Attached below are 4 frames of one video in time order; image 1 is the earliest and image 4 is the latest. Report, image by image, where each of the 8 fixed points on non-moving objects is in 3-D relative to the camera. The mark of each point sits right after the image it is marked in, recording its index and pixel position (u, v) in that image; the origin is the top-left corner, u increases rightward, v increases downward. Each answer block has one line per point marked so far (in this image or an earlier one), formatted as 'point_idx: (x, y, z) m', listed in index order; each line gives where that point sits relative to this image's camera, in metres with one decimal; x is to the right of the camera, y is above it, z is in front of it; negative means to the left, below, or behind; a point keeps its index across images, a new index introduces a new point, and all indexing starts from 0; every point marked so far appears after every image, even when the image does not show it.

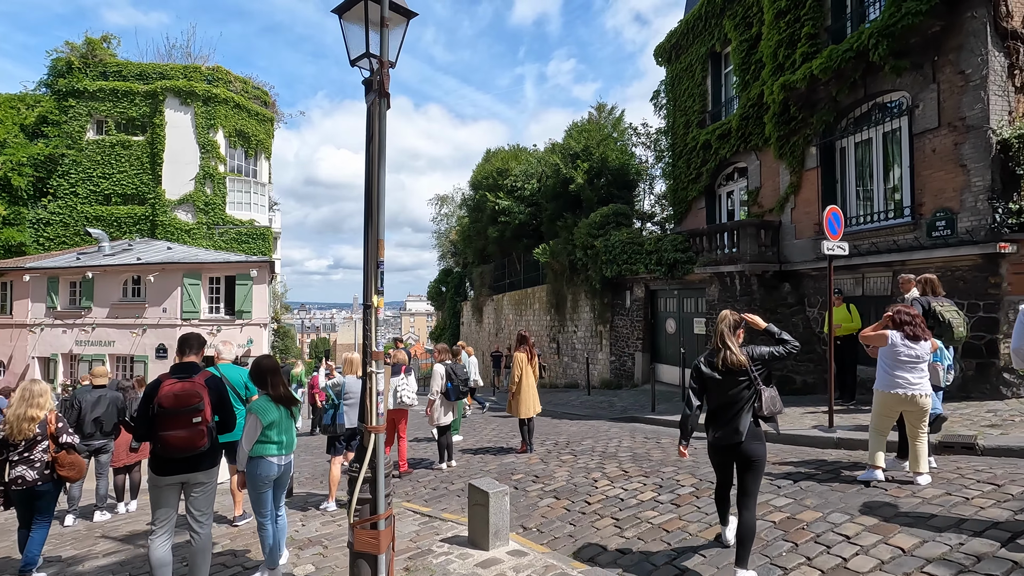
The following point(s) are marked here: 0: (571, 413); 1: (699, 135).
0: (+1.5, -3.2, +13.9) m
1: (+5.8, +4.7, +16.9) m
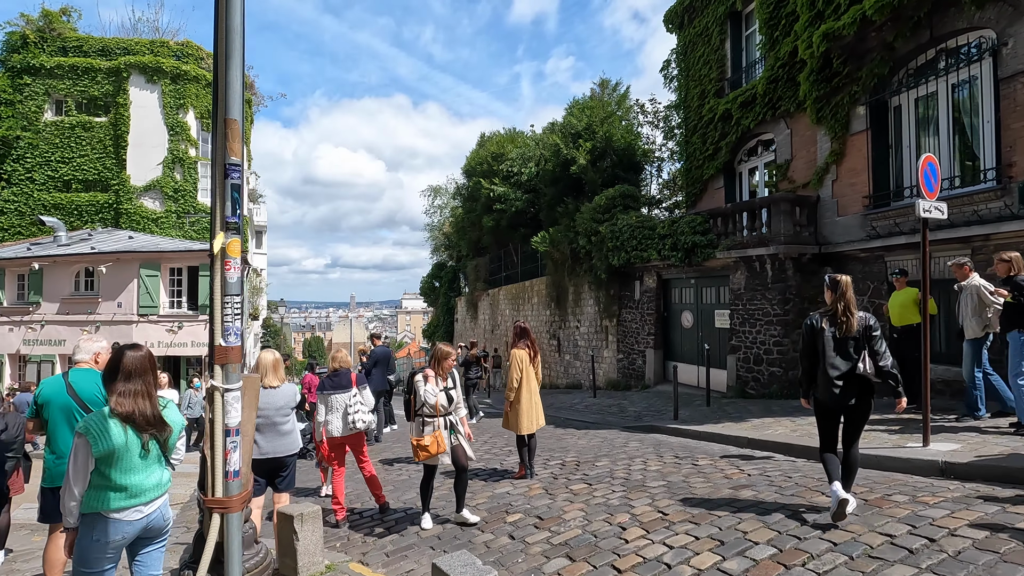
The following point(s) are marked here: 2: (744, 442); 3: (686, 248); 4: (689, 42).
0: (+1.4, -2.9, +12.0) m
1: (+5.7, +5.1, +15.0) m
2: (+3.2, -2.2, +7.5) m
3: (+4.3, +1.0, +13.3) m
4: (+5.4, +7.5, +16.5) m
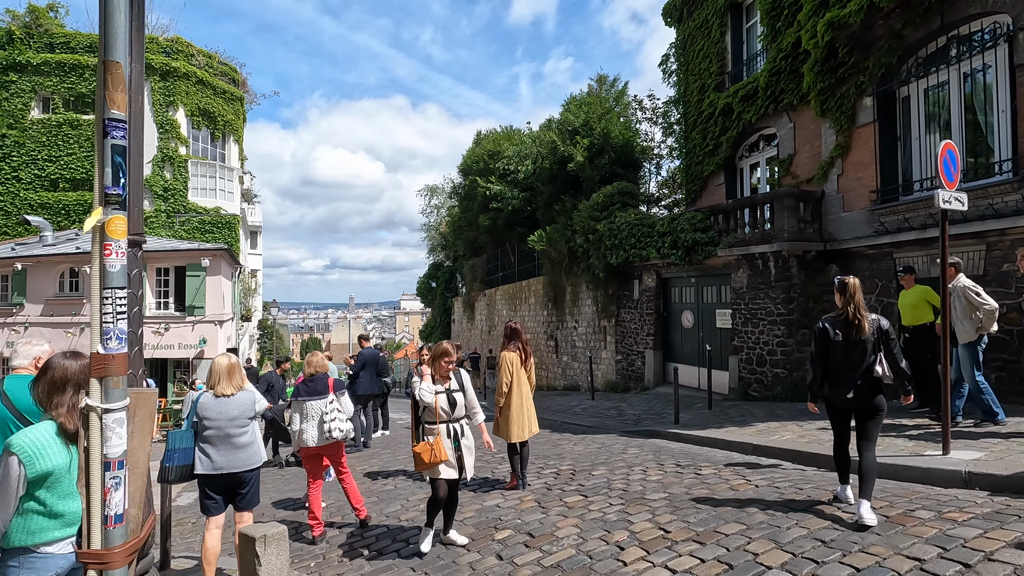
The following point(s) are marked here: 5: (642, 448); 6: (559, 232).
0: (+1.3, -2.9, +11.6) m
1: (+5.6, +5.1, +14.6) m
2: (+3.1, -2.1, +7.1) m
3: (+4.2, +1.0, +12.9) m
4: (+5.2, +7.5, +16.1) m
5: (+1.9, -2.4, +8.0) m
6: (+1.6, +1.9, +18.4) m
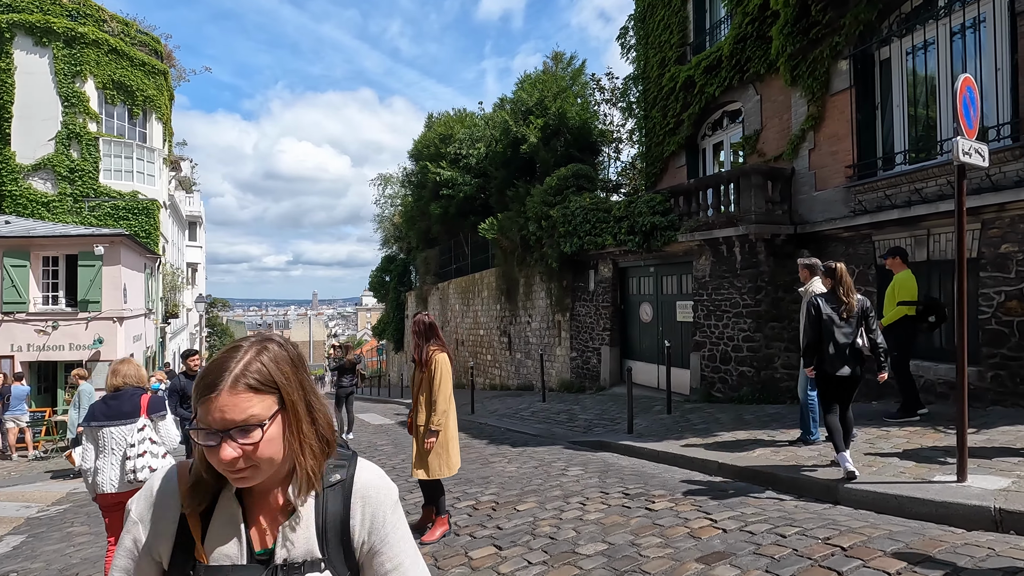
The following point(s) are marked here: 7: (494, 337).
0: (+0.1, -2.7, +10.2) m
1: (+4.1, +5.3, +13.4) m
2: (+2.2, -1.9, +5.8) m
3: (+2.9, +1.2, +11.7) m
4: (+3.7, +7.8, +14.9) m
5: (+0.9, -2.2, +6.6) m
6: (0.0, +2.2, +16.9) m
7: (-0.6, -1.7, +19.8) m
